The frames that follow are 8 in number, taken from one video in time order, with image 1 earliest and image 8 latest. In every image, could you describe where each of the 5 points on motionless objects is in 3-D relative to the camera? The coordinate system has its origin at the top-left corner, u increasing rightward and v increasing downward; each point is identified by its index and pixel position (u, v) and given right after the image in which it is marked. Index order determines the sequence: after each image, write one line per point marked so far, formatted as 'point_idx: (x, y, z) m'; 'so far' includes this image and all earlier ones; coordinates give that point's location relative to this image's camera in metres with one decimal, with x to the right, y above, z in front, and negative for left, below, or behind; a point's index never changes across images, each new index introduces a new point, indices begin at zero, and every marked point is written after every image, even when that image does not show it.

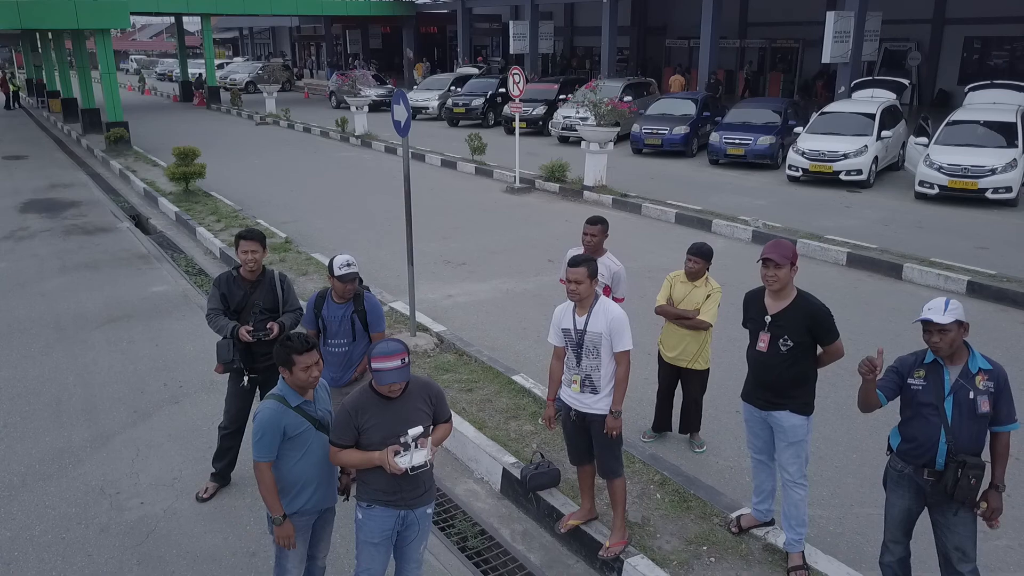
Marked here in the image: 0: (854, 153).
0: (+5.9, +2.3, +14.1) m
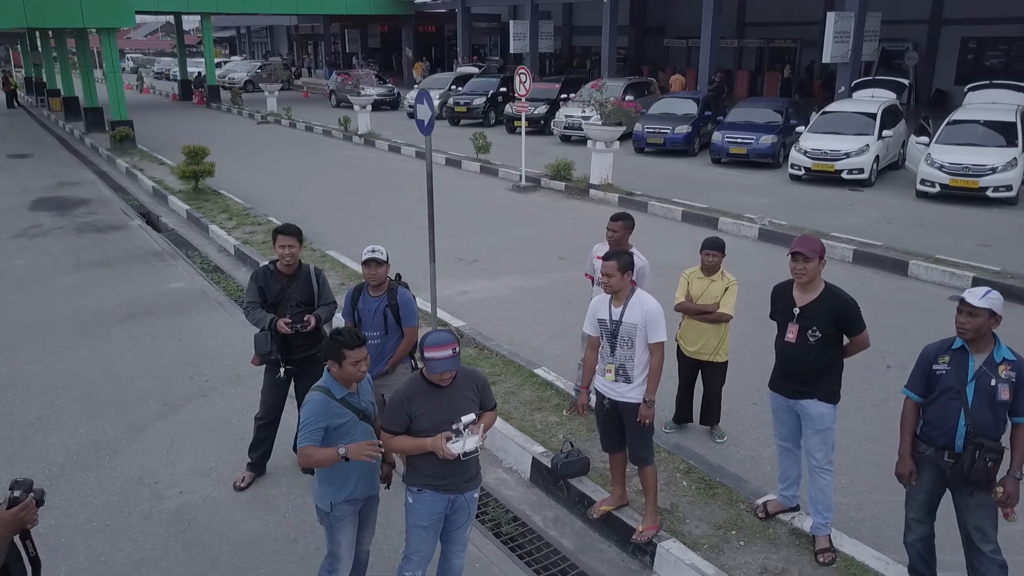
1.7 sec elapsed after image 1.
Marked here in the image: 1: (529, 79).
0: (+6.0, +2.4, +14.3) m
1: (+0.3, +3.5, +13.8) m
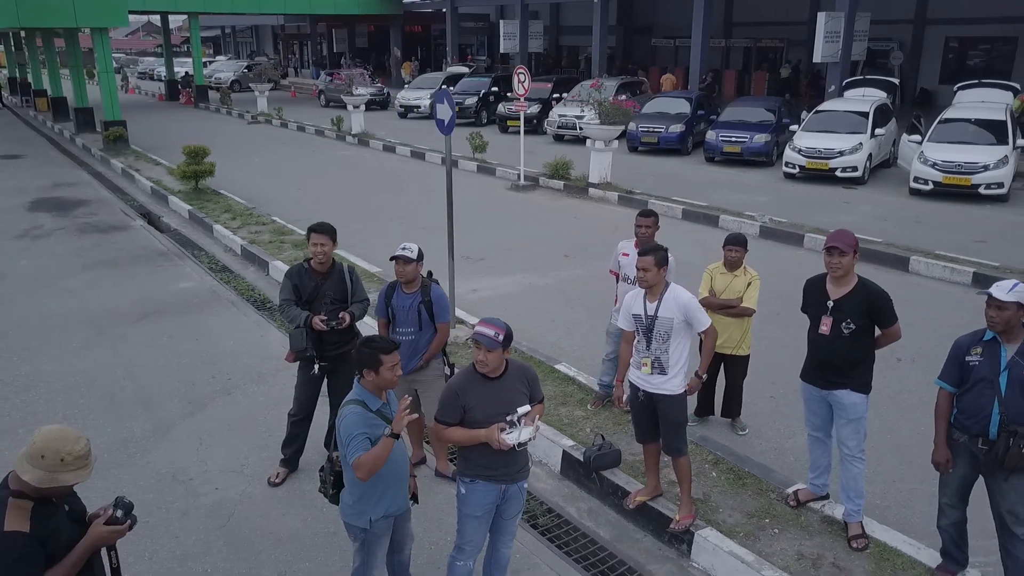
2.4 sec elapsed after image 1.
0: (+6.0, +2.4, +14.5) m
1: (+0.3, +3.5, +13.8) m
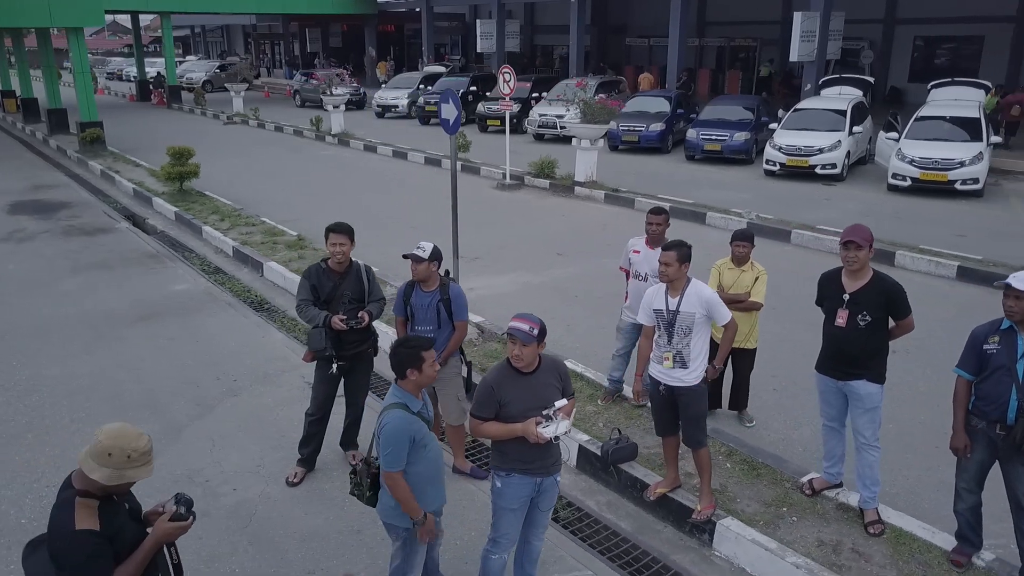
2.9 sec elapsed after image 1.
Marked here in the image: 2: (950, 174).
0: (+5.7, +2.5, +14.7) m
1: (0.0, +3.6, +13.9) m
2: (+7.1, +1.8, +13.2) m
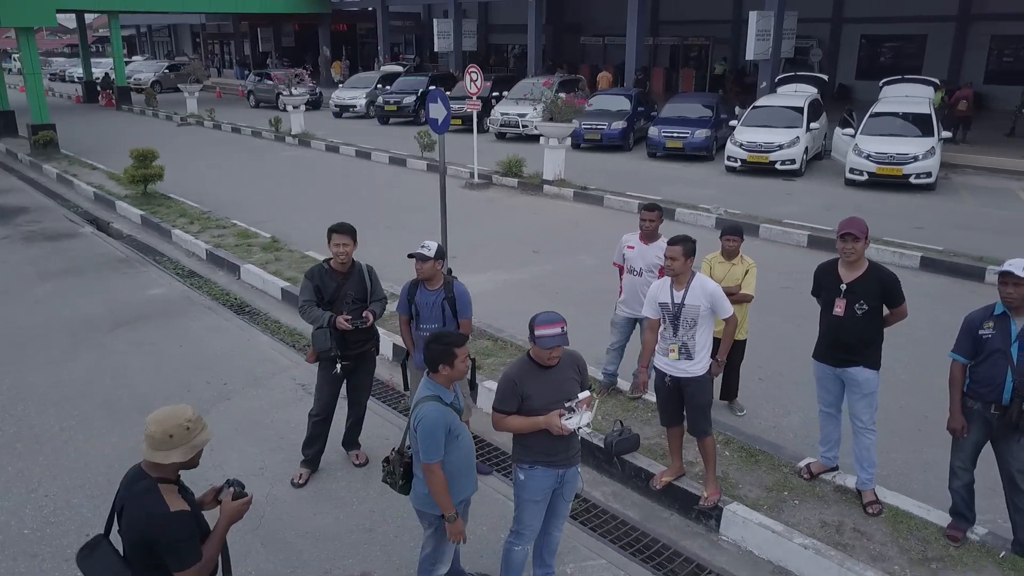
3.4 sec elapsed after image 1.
0: (+5.1, +2.7, +15.1) m
1: (-0.6, +3.6, +14.0) m
2: (+6.5, +2.0, +13.7) m
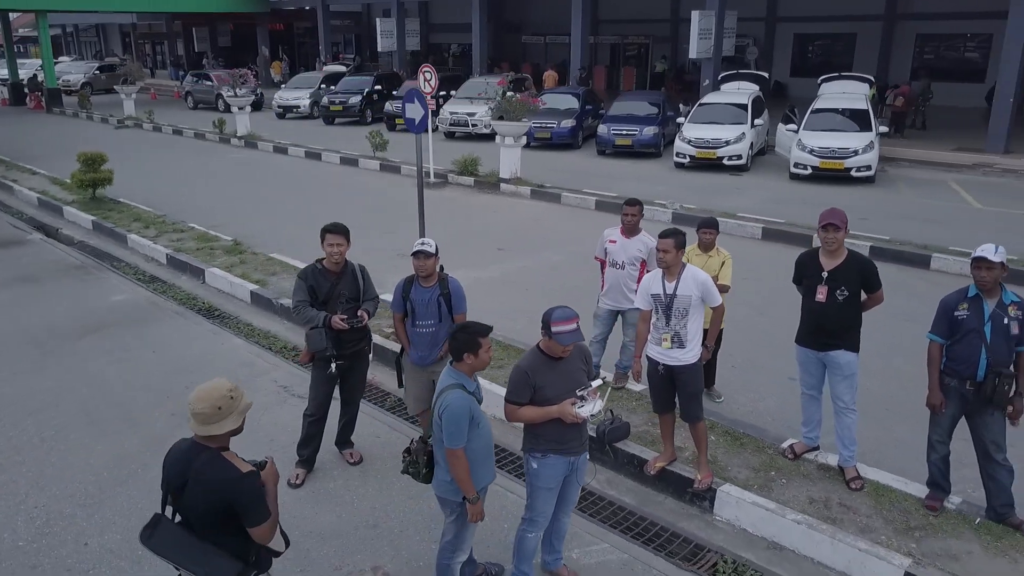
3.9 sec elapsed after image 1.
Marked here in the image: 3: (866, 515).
0: (+4.2, +2.8, +15.6) m
1: (-1.3, +3.6, +14.0) m
2: (+5.8, +2.2, +14.2) m
3: (+1.9, -1.2, +4.4) m
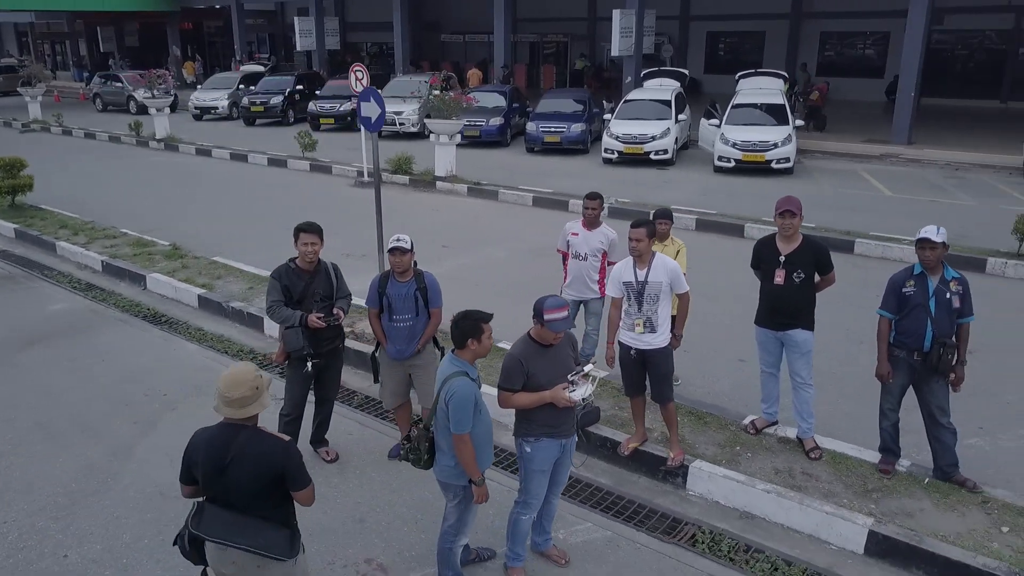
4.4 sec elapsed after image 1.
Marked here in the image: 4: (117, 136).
0: (+2.9, +3.0, +16.0) m
1: (-2.5, +3.6, +13.9) m
2: (+4.6, +2.4, +14.9) m
3: (+1.8, -1.1, +4.7) m
4: (-9.5, +3.6, +19.8) m
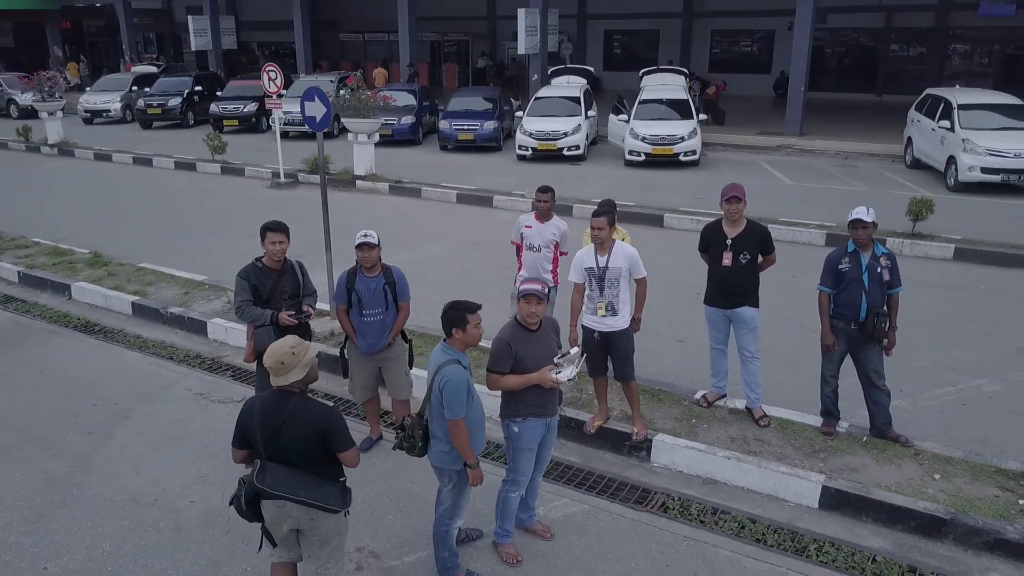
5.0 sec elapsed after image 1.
0: (+1.2, +3.2, +16.5) m
1: (-3.9, +3.5, +13.7) m
2: (+3.1, +2.6, +15.5) m
3: (+1.6, -1.0, +5.1) m
4: (-11.6, +3.3, +18.7) m
